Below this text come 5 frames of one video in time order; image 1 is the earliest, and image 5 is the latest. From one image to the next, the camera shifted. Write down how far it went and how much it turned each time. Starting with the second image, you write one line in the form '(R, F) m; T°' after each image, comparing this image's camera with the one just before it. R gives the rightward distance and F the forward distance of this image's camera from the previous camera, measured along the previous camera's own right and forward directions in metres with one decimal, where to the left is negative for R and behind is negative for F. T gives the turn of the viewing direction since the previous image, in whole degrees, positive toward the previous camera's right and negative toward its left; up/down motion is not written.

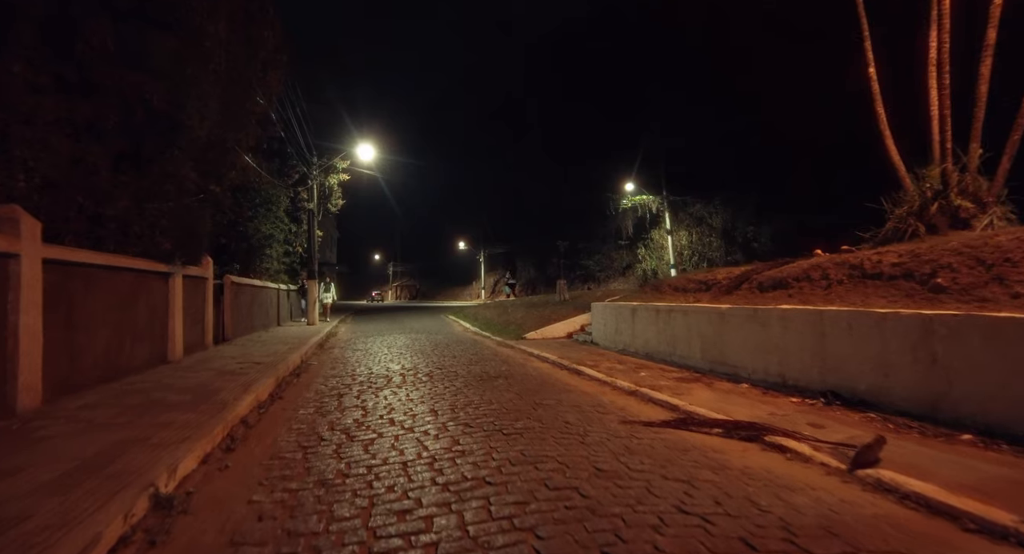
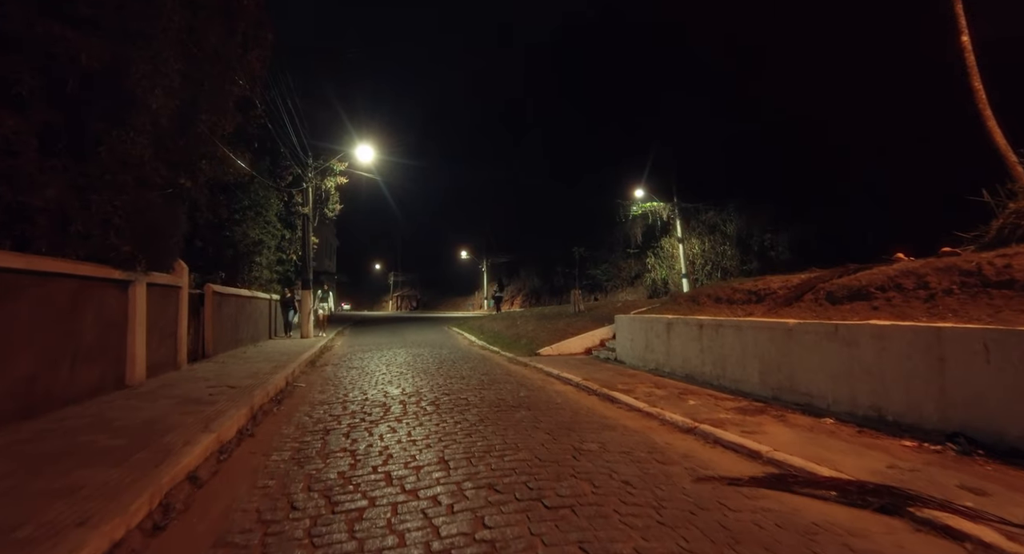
(-0.4, +1.4) m; 0°
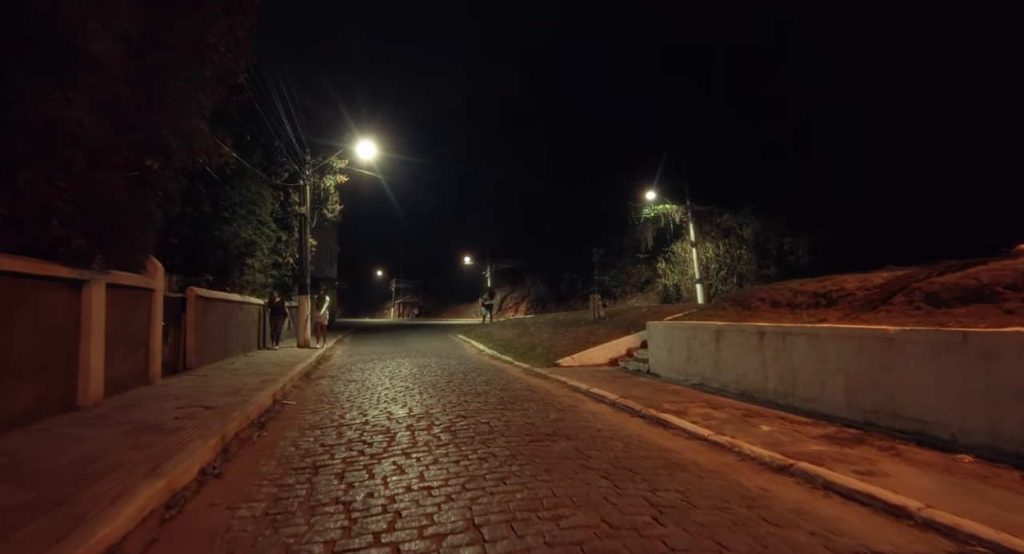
(-0.4, +1.3) m; 0°
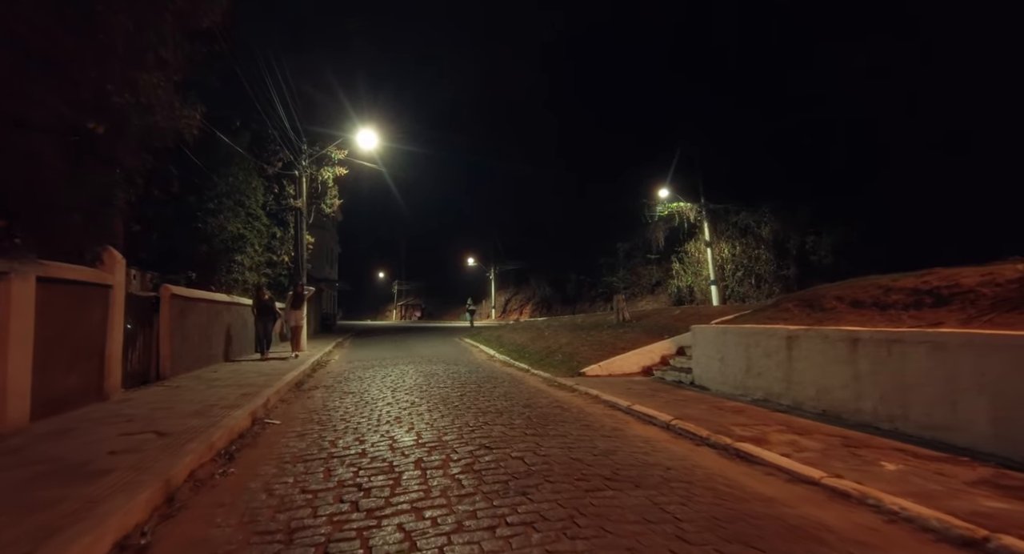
(-0.4, +1.5) m; 0°
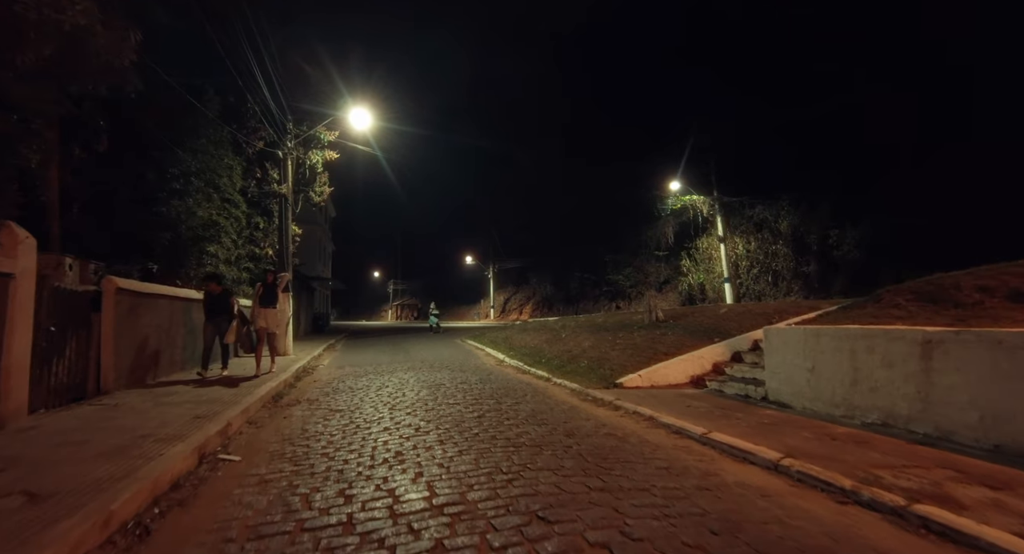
(-0.6, +1.9) m; +1°
